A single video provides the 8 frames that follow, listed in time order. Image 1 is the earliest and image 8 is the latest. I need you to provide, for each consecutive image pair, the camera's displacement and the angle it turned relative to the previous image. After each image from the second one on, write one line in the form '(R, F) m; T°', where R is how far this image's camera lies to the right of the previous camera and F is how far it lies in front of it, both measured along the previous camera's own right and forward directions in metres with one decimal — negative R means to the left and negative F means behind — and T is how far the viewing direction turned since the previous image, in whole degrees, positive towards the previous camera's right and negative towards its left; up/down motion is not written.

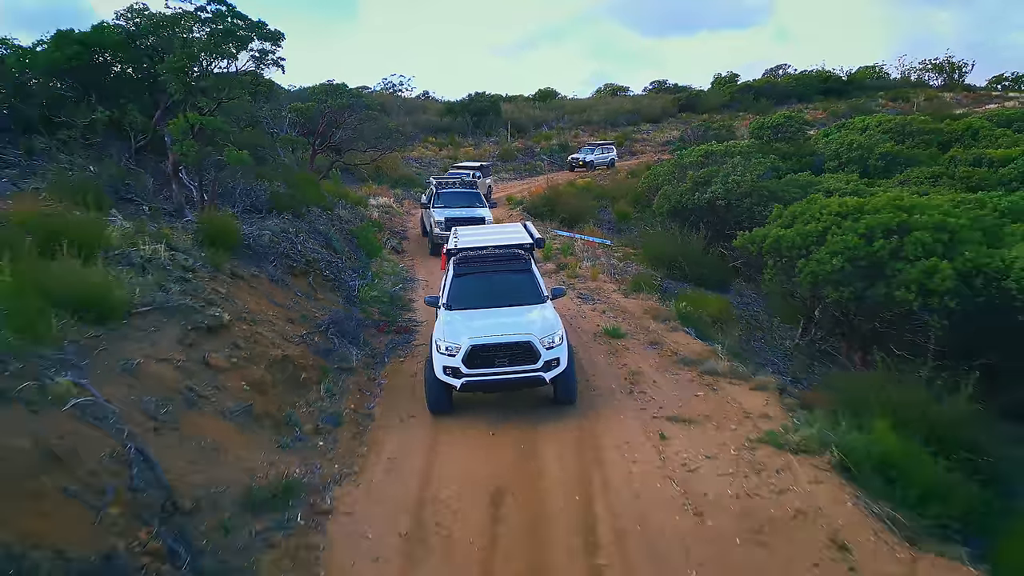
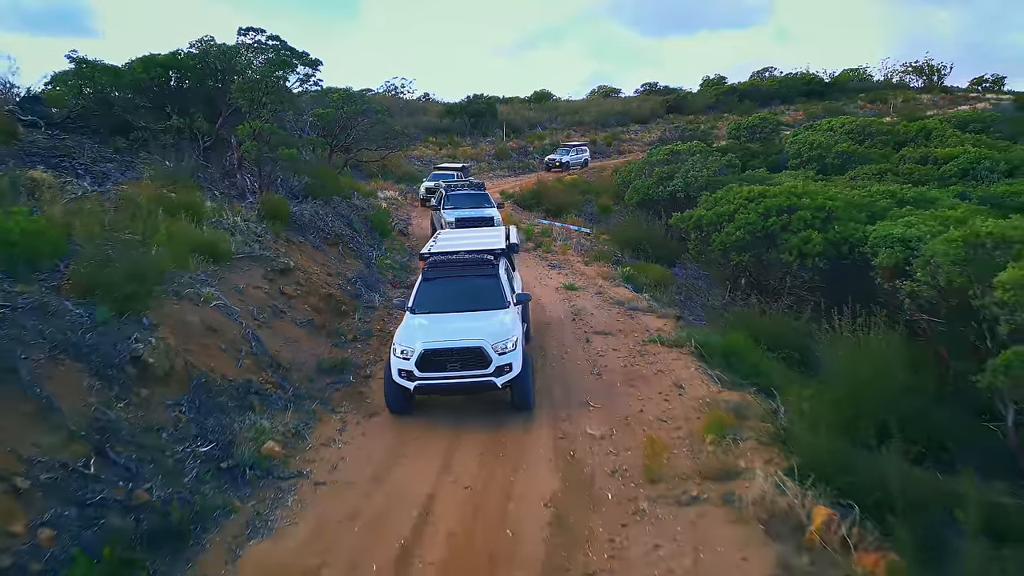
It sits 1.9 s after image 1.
(+0.5, -3.0) m; 0°
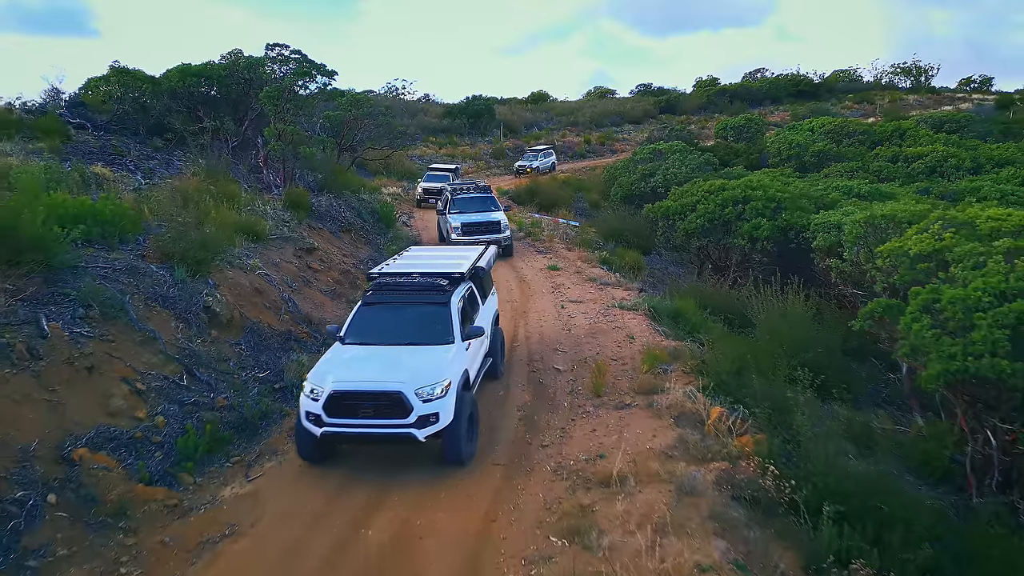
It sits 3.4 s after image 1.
(+0.3, -1.9) m; 0°
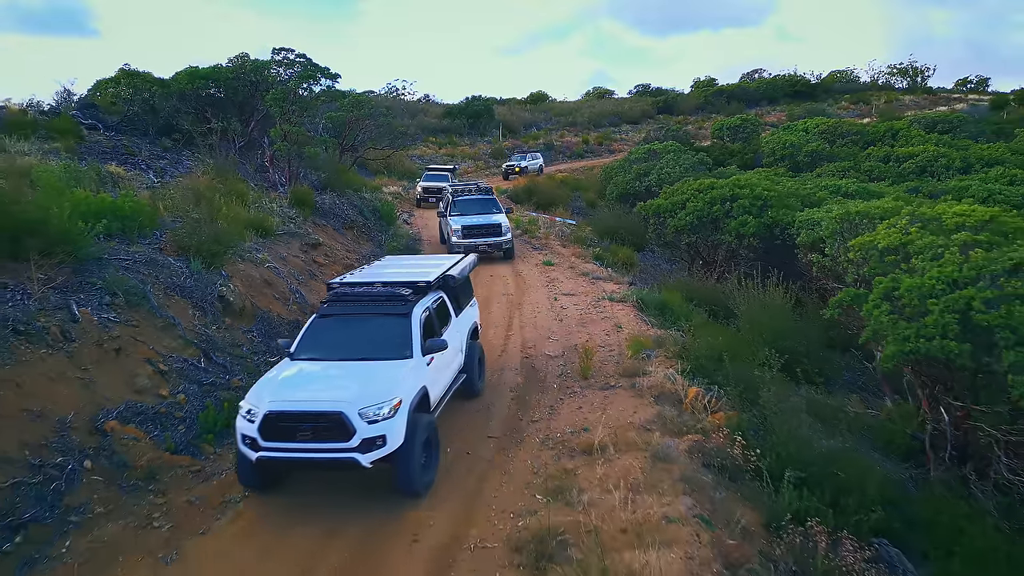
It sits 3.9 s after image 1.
(+0.1, -0.6) m; 0°
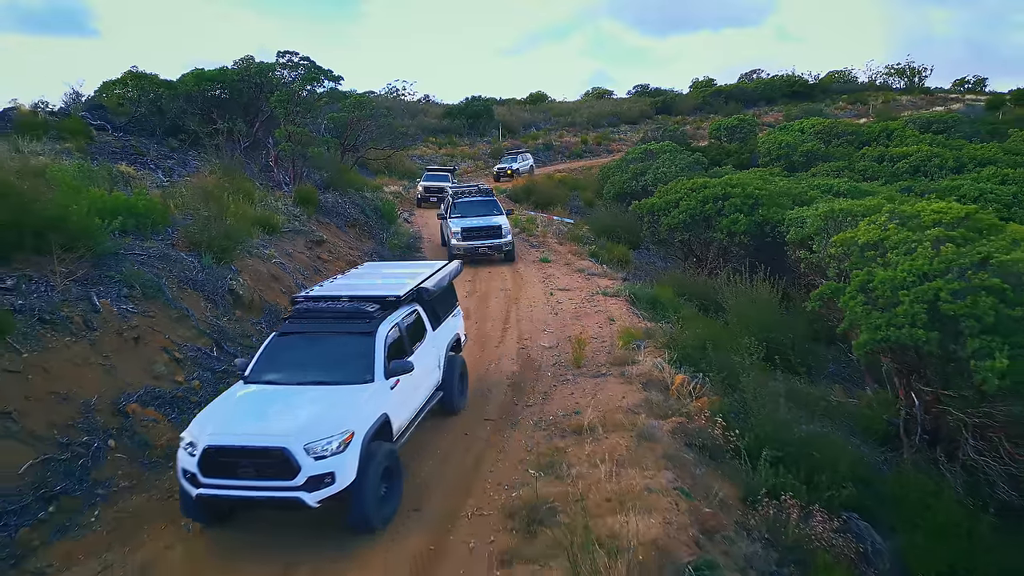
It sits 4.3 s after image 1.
(+0.1, -0.4) m; 0°
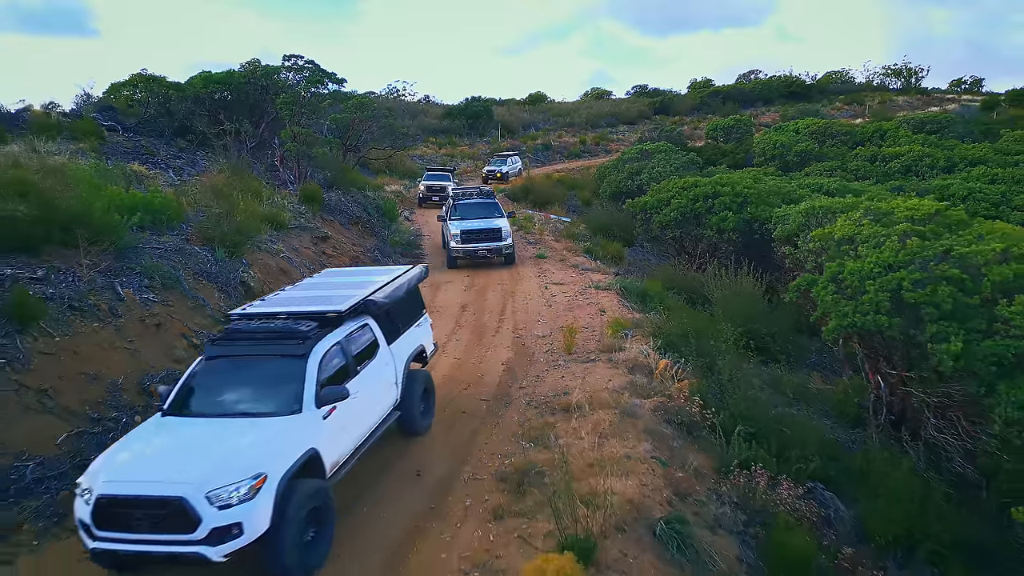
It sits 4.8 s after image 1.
(+0.1, -0.6) m; 0°
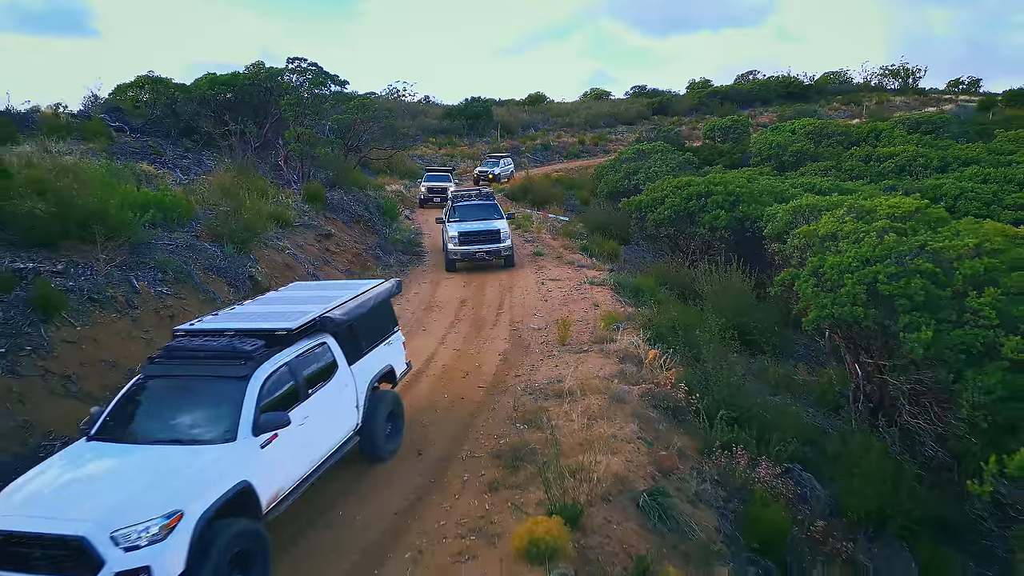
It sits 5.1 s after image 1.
(+0.1, -0.4) m; 0°
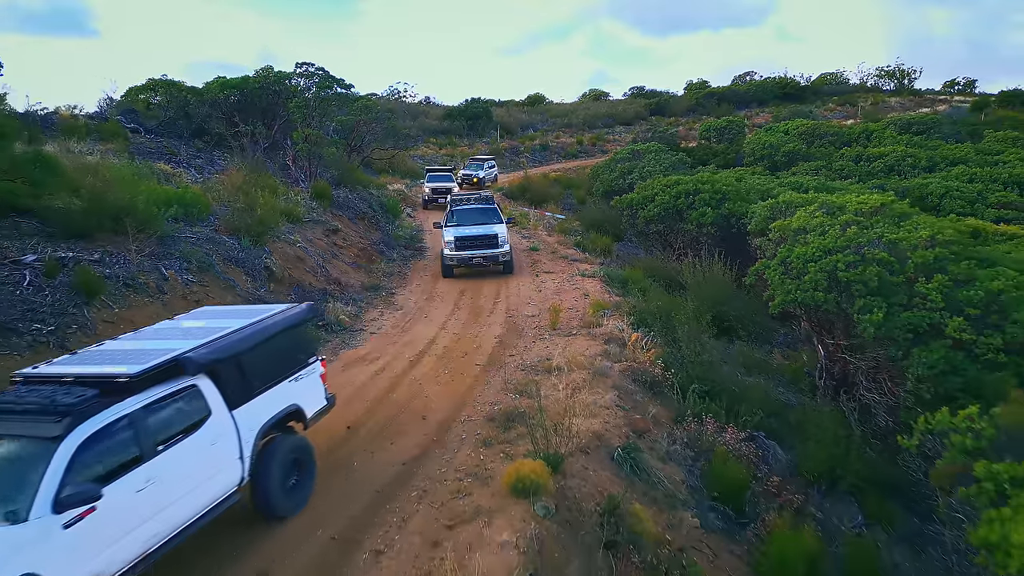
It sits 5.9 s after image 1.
(+0.1, -0.8) m; 0°
